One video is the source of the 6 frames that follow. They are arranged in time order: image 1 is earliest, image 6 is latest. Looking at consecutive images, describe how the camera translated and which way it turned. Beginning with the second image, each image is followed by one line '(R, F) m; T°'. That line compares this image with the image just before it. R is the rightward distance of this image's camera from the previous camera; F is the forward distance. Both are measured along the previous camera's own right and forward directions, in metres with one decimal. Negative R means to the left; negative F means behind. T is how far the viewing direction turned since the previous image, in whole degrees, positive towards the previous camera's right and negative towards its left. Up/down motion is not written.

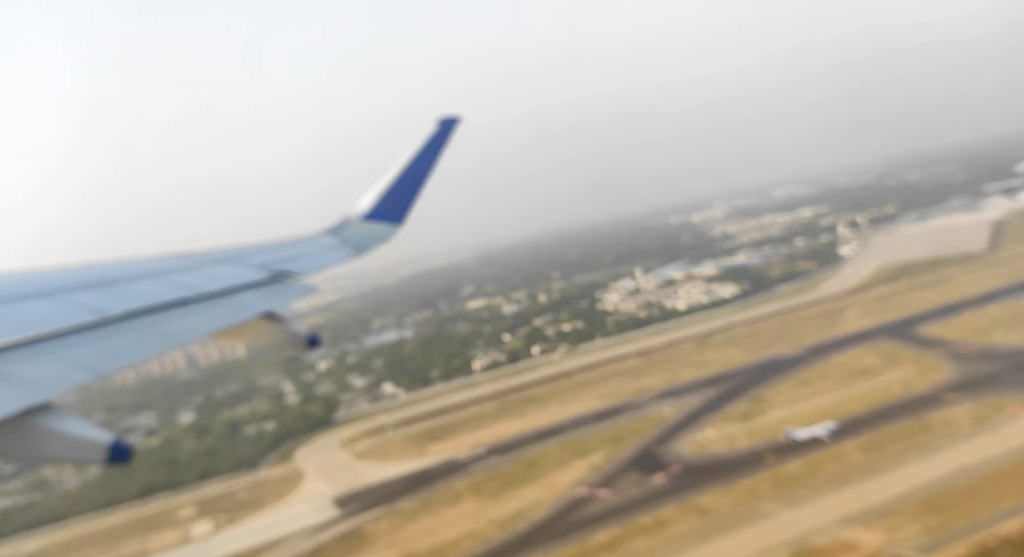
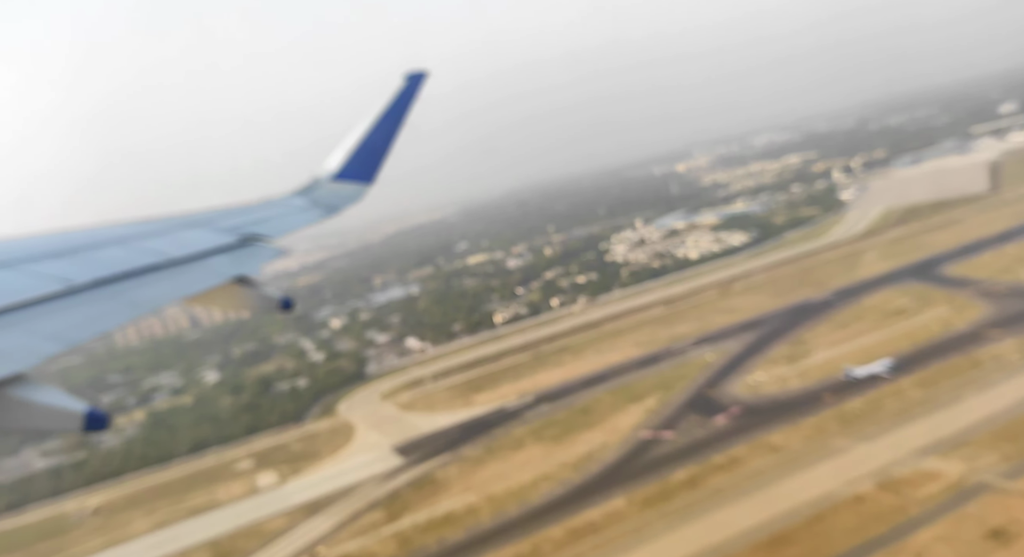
(-0.5, -0.1) m; +1°
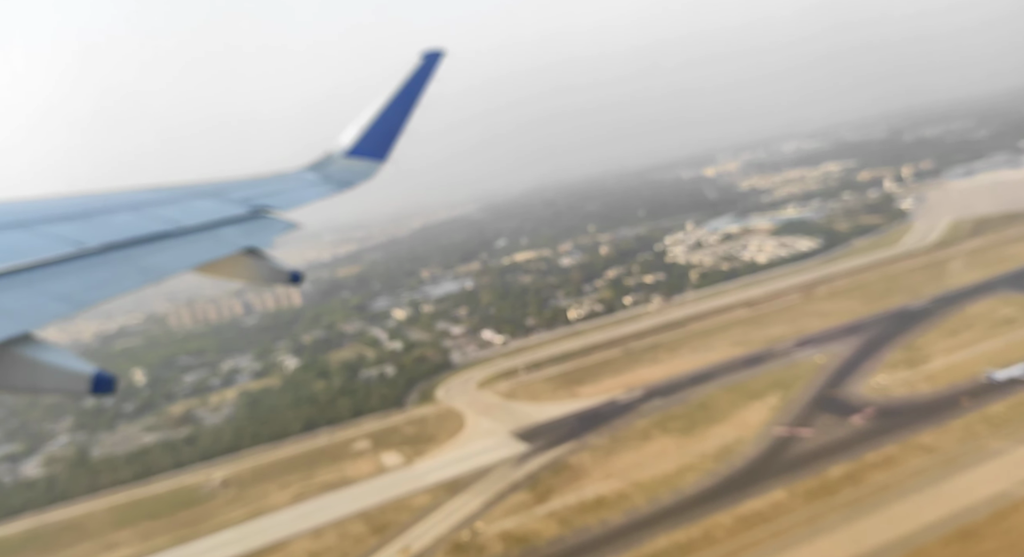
(-0.8, -0.1) m; -2°
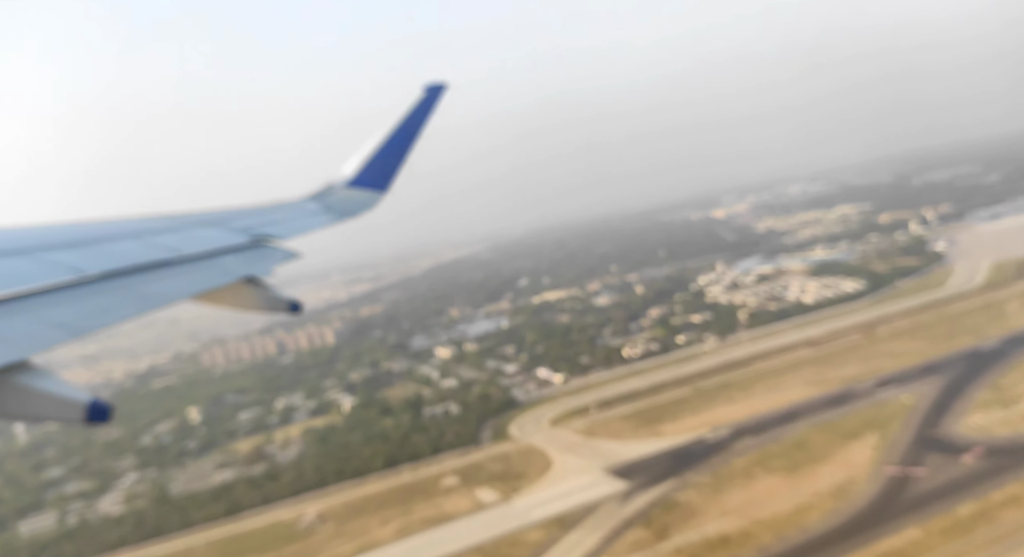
(-0.7, -0.1) m; -1°
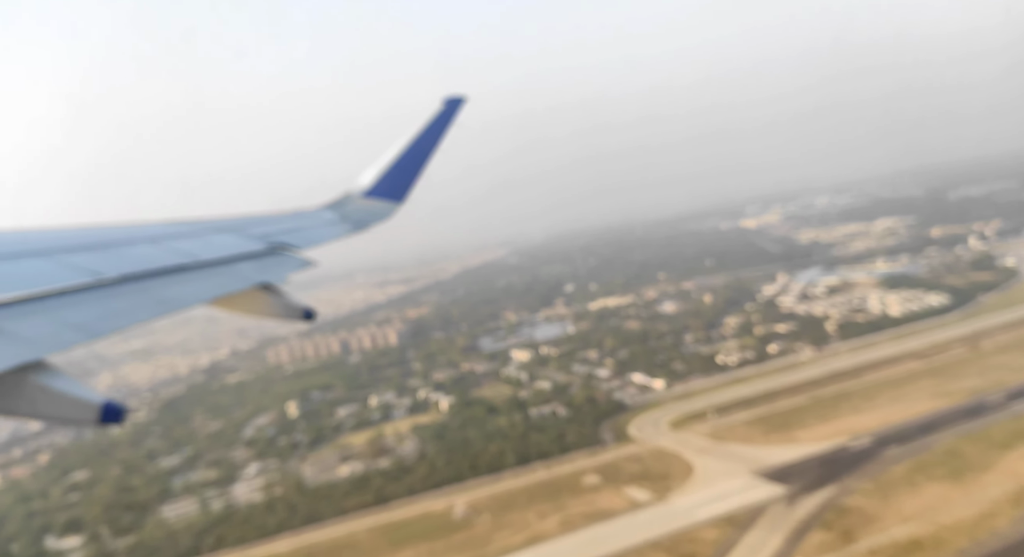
(-1.1, -0.2) m; -2°
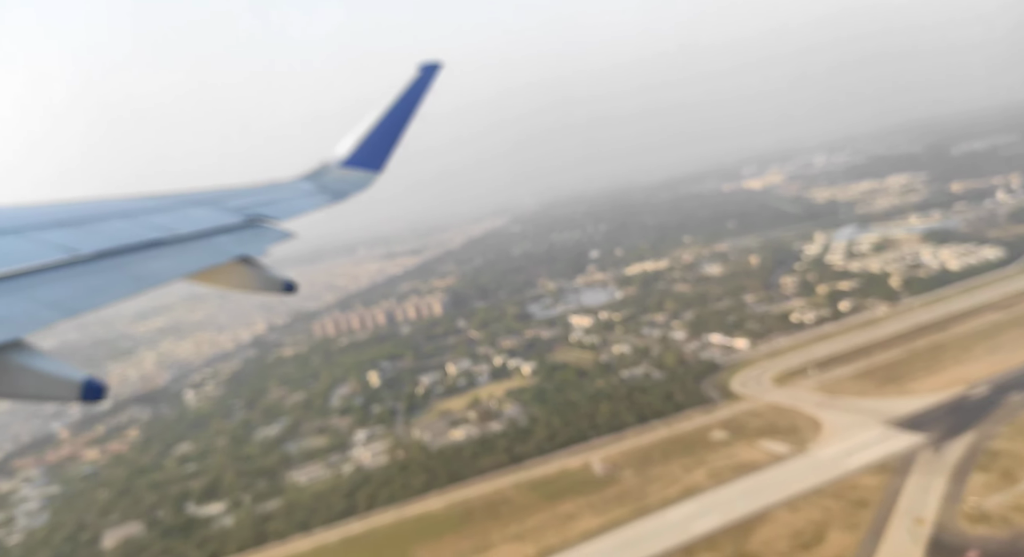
(-1.1, -0.2) m; 0°
